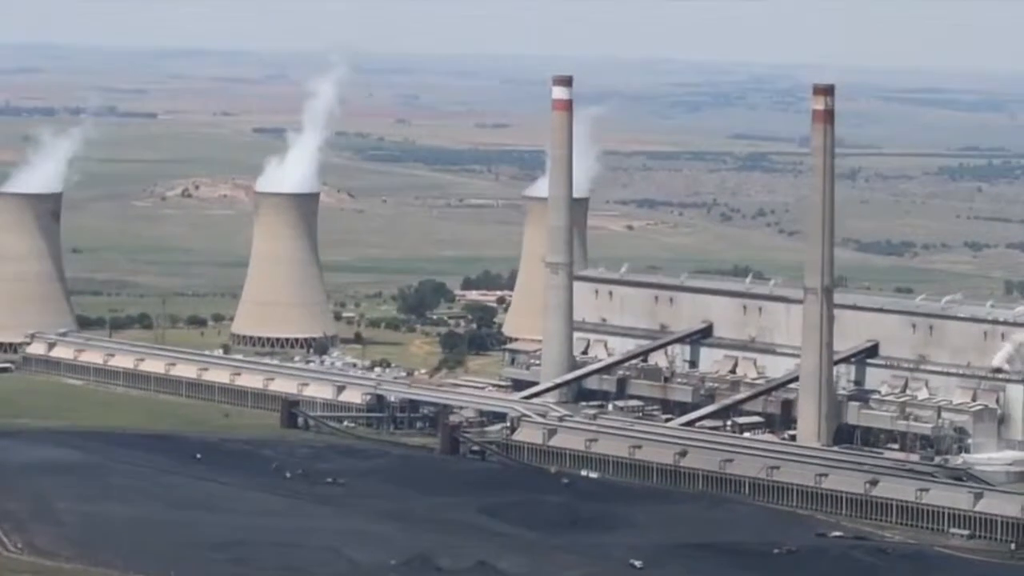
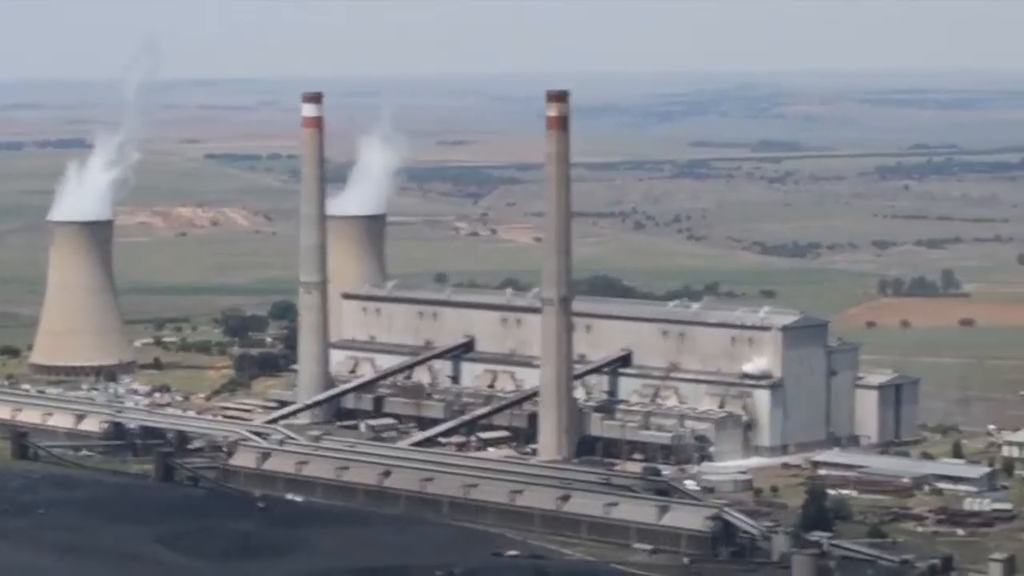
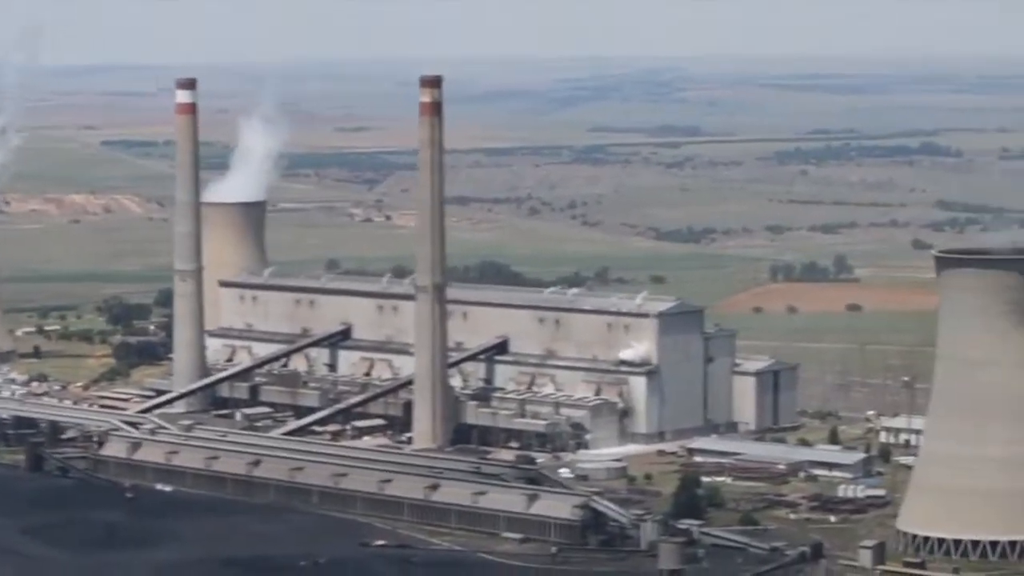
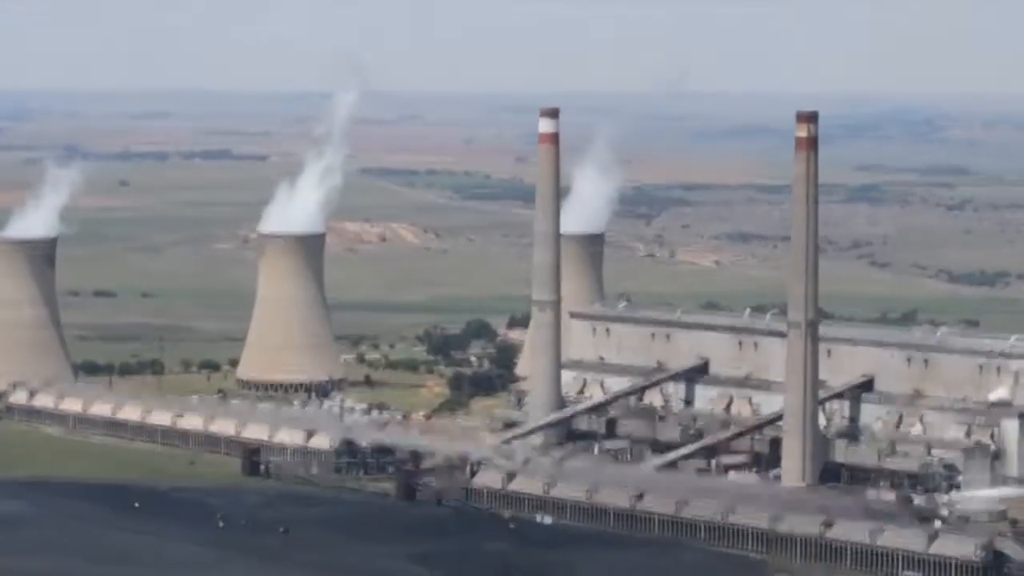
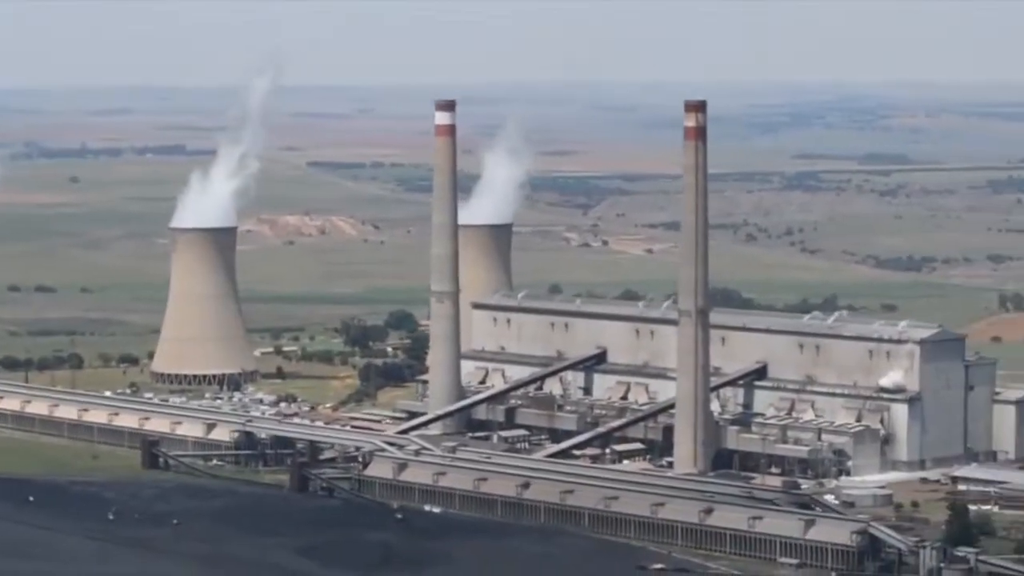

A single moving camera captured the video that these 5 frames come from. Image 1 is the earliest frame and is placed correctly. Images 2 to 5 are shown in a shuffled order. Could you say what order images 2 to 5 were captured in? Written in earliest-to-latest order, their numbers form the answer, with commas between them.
4, 5, 2, 3
